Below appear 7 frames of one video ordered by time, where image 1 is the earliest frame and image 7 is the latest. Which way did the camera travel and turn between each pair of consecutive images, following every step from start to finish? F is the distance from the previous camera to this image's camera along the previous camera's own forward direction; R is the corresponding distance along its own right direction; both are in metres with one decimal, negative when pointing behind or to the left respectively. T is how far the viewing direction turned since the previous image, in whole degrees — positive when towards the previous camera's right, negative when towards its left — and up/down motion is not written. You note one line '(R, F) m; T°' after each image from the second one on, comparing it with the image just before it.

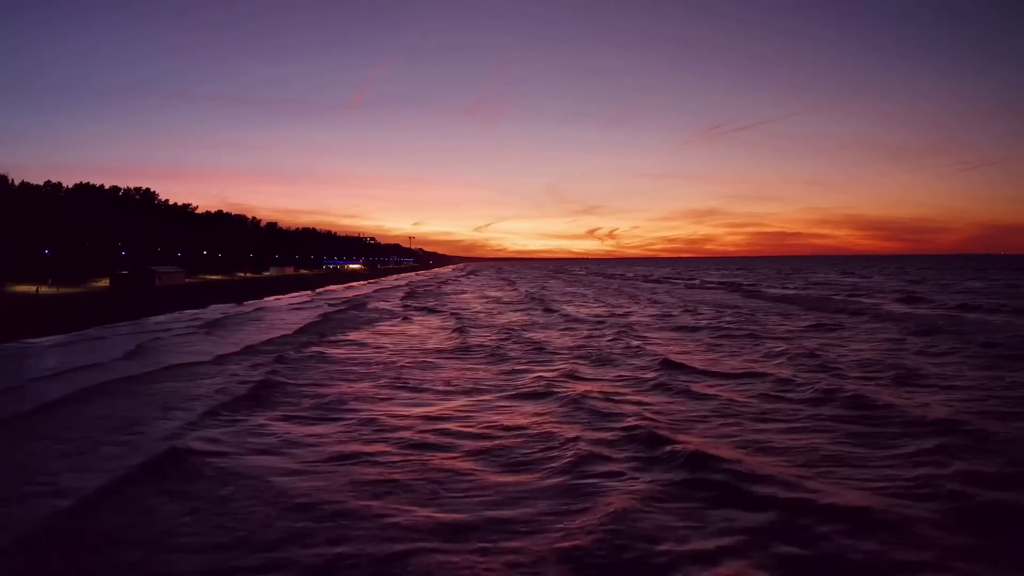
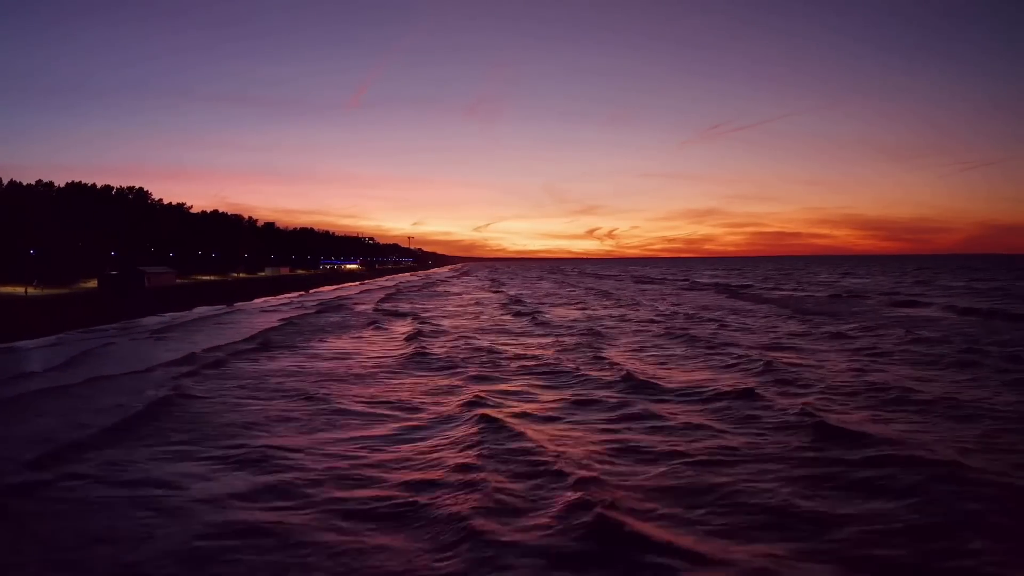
(+0.9, +1.6) m; 0°
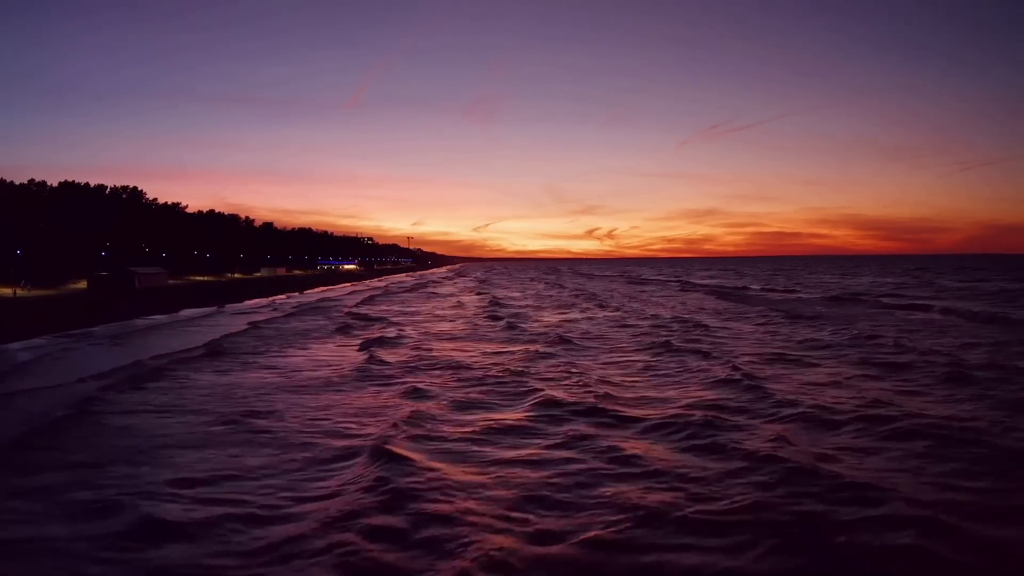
(+0.7, +1.4) m; 0°
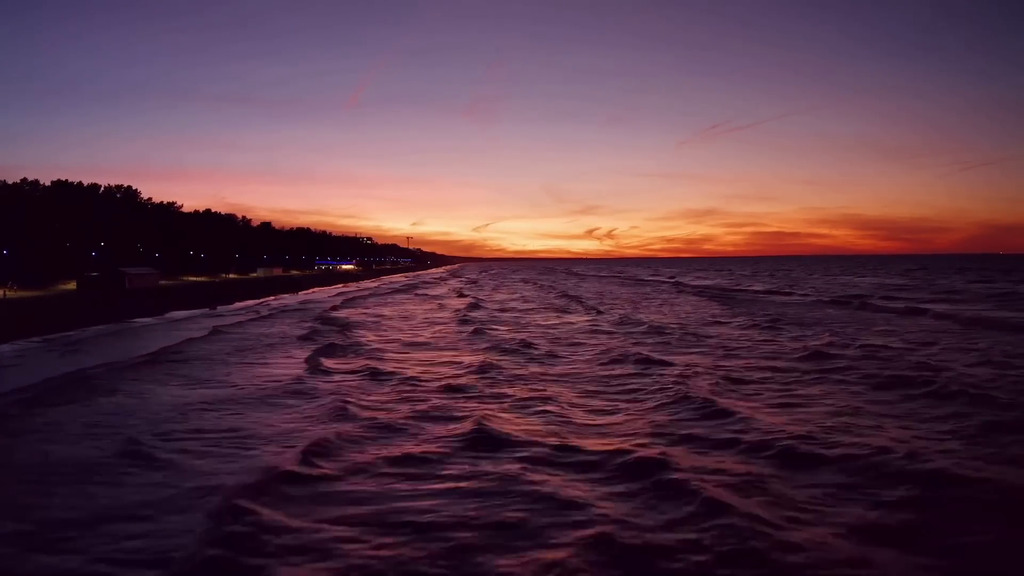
(+0.6, +1.6) m; 0°
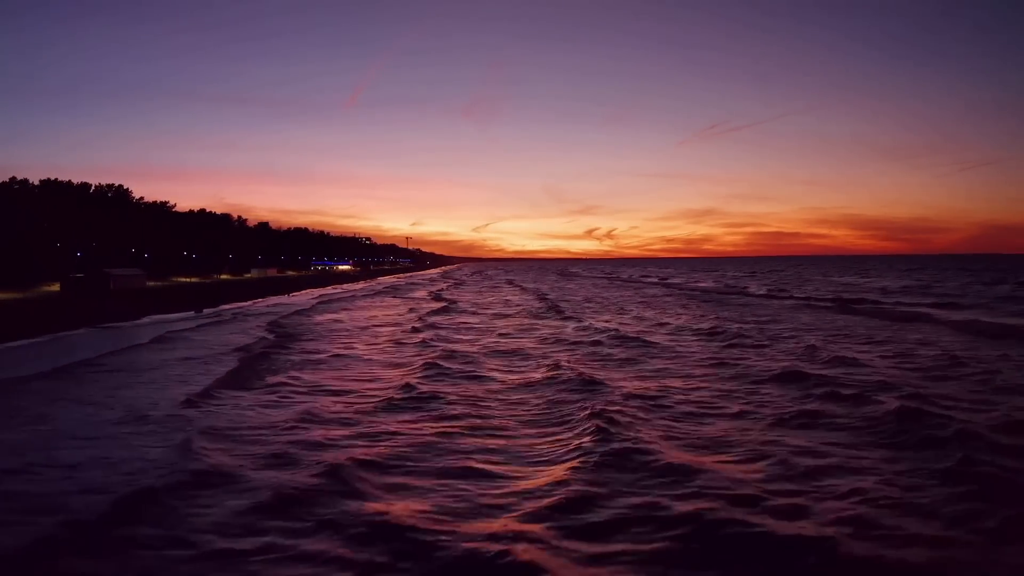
(+0.9, +2.6) m; 0°
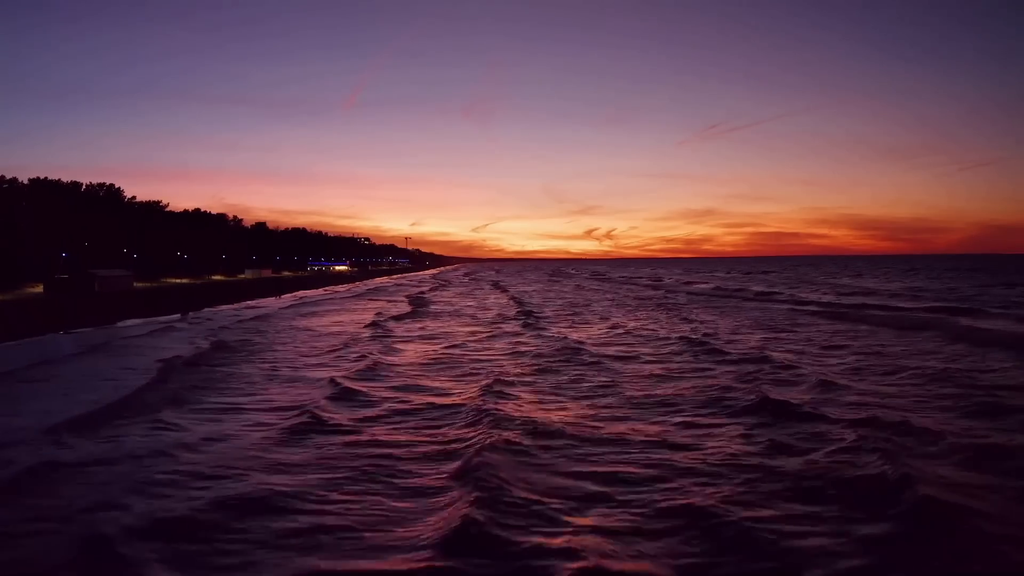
(+0.9, +2.4) m; 0°
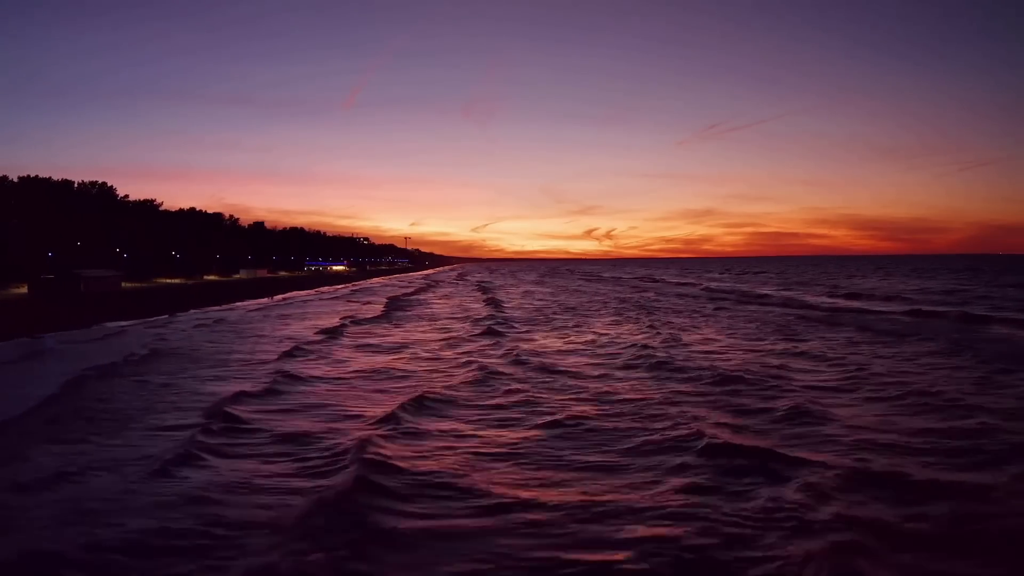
(+0.7, +2.2) m; 0°
